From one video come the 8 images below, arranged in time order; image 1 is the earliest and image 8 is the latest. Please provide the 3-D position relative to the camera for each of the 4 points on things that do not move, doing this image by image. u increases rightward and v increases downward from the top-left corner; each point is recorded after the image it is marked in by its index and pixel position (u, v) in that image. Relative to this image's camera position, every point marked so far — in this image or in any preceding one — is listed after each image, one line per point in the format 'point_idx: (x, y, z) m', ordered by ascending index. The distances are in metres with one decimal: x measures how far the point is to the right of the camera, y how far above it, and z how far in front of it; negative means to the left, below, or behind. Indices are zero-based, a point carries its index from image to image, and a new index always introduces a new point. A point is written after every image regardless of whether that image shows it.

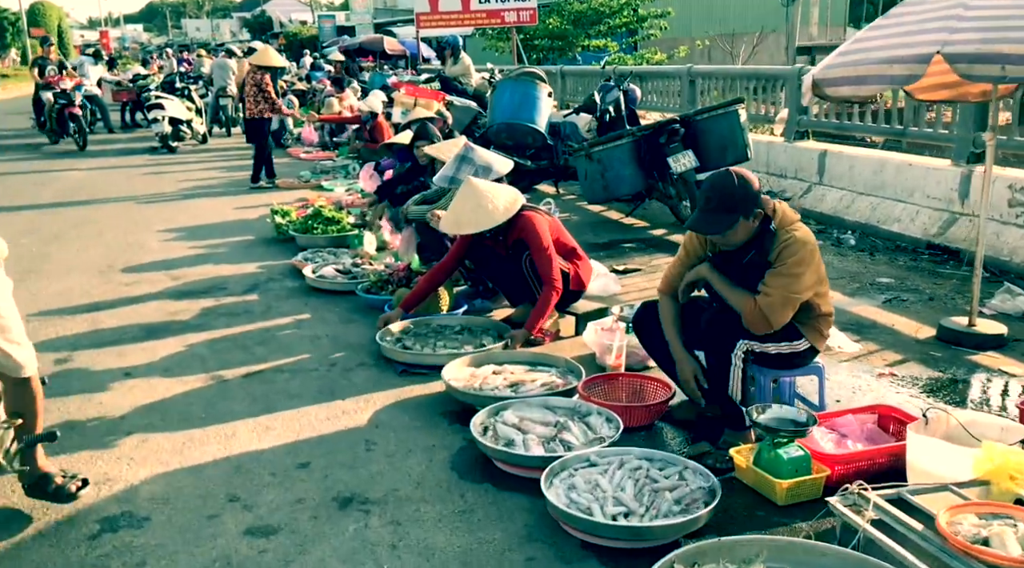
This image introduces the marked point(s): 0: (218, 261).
0: (-2.4, +0.2, +7.4) m
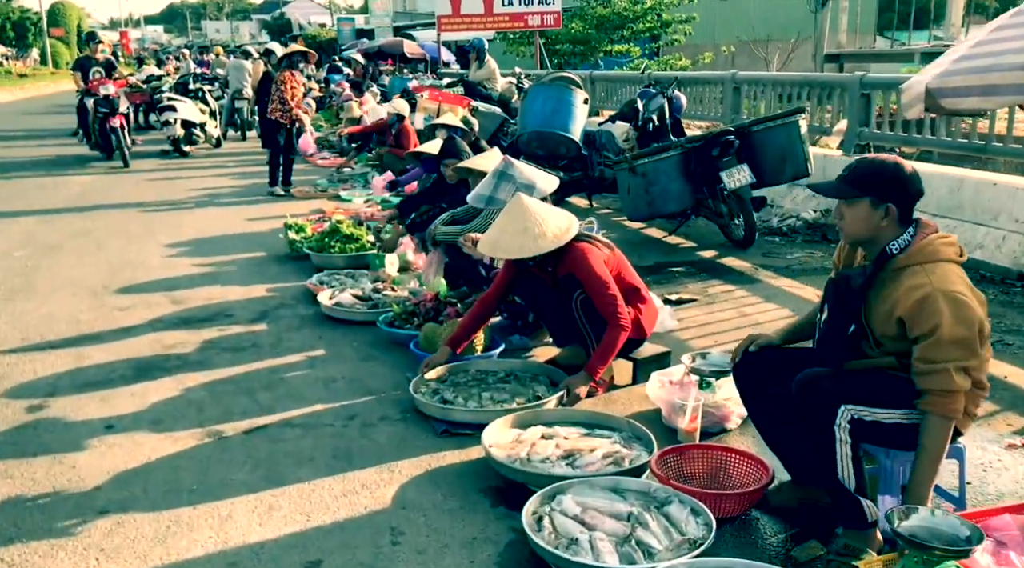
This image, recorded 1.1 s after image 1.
0: (-2.1, 0.0, +6.7) m
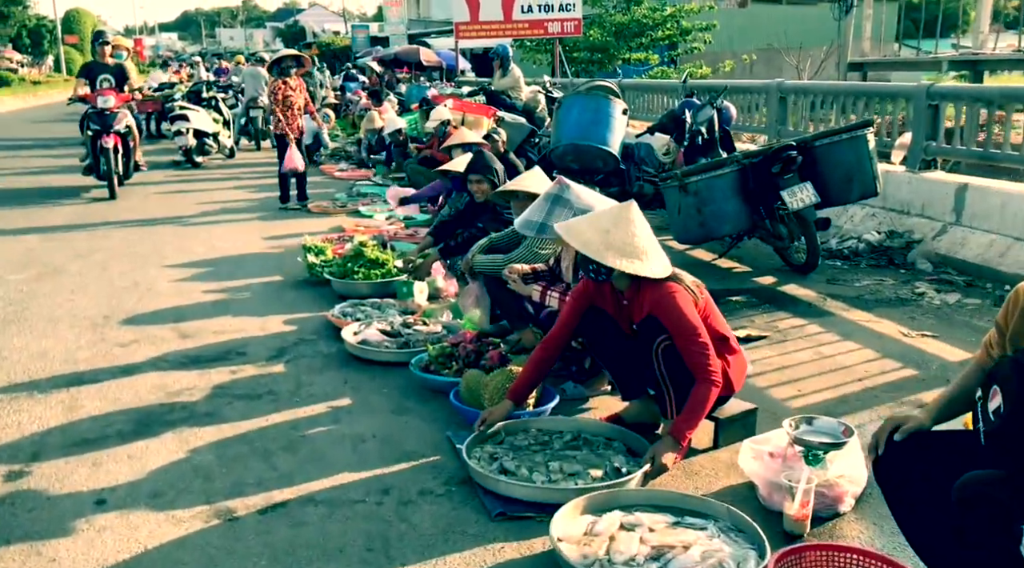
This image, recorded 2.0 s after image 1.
0: (-1.9, -0.2, +6.1) m
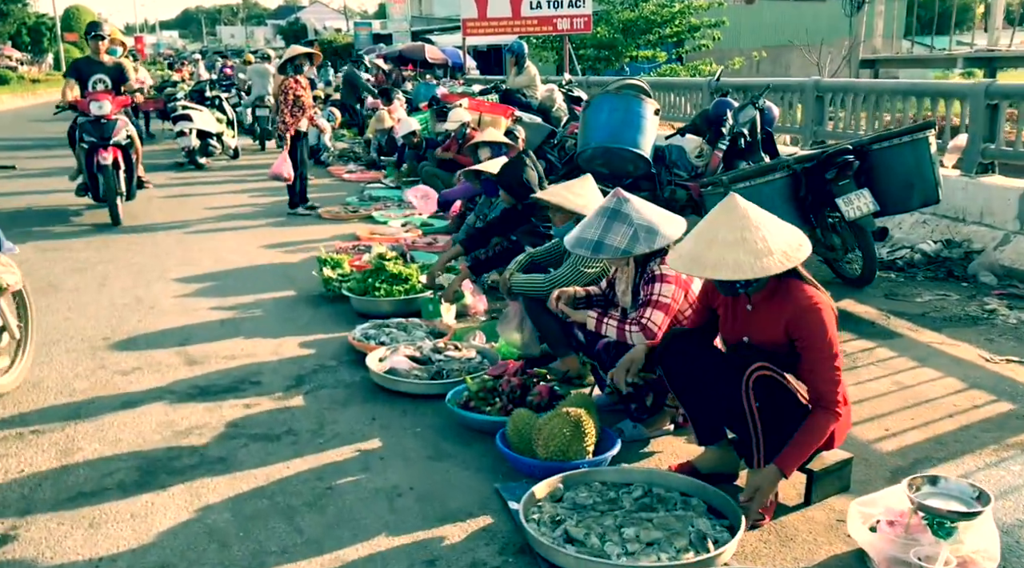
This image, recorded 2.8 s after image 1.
0: (-1.6, -0.3, +5.6) m
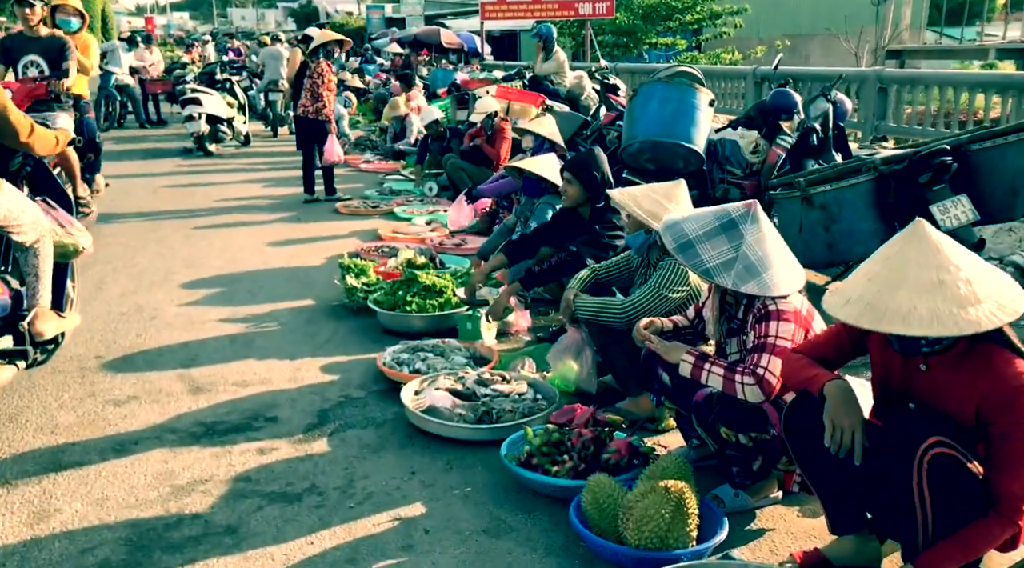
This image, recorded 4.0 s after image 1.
0: (-1.4, -0.4, +4.9) m
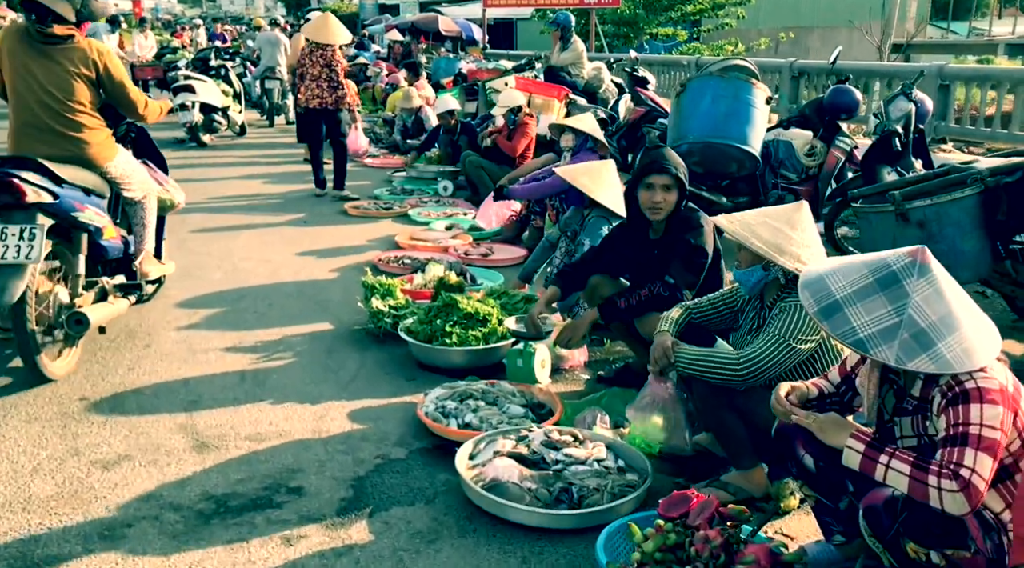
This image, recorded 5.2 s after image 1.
0: (-1.1, -0.5, +4.2) m
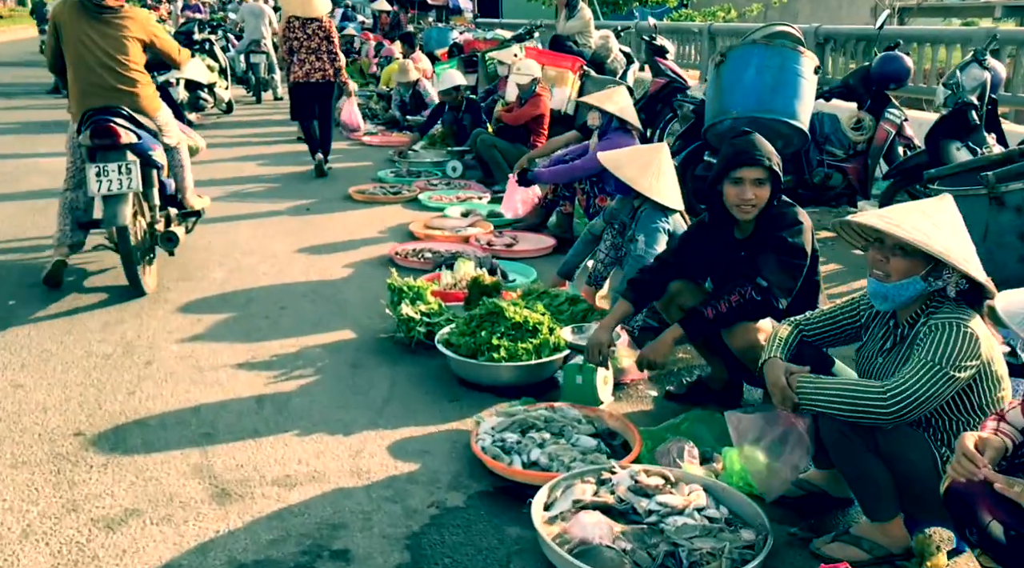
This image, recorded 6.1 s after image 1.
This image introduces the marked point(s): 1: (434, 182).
0: (-0.8, -0.5, +3.6) m
1: (-0.7, +0.9, +8.4) m
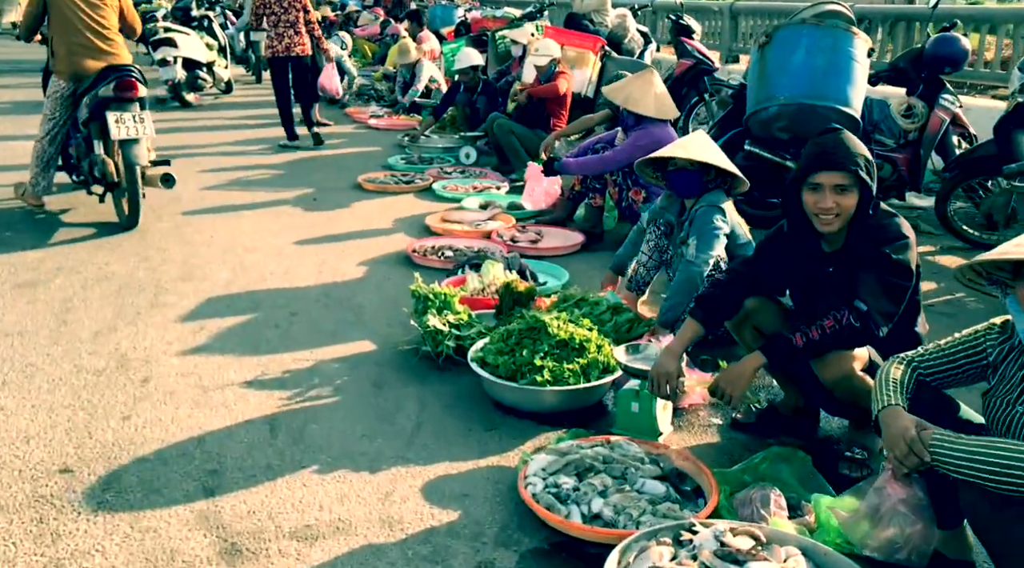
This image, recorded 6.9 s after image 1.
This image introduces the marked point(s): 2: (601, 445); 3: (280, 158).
0: (-0.7, -0.6, +3.2) m
1: (-0.6, +1.0, +7.9) m
2: (+0.3, -0.5, +3.0) m
3: (-2.2, +1.2, +8.6) m
